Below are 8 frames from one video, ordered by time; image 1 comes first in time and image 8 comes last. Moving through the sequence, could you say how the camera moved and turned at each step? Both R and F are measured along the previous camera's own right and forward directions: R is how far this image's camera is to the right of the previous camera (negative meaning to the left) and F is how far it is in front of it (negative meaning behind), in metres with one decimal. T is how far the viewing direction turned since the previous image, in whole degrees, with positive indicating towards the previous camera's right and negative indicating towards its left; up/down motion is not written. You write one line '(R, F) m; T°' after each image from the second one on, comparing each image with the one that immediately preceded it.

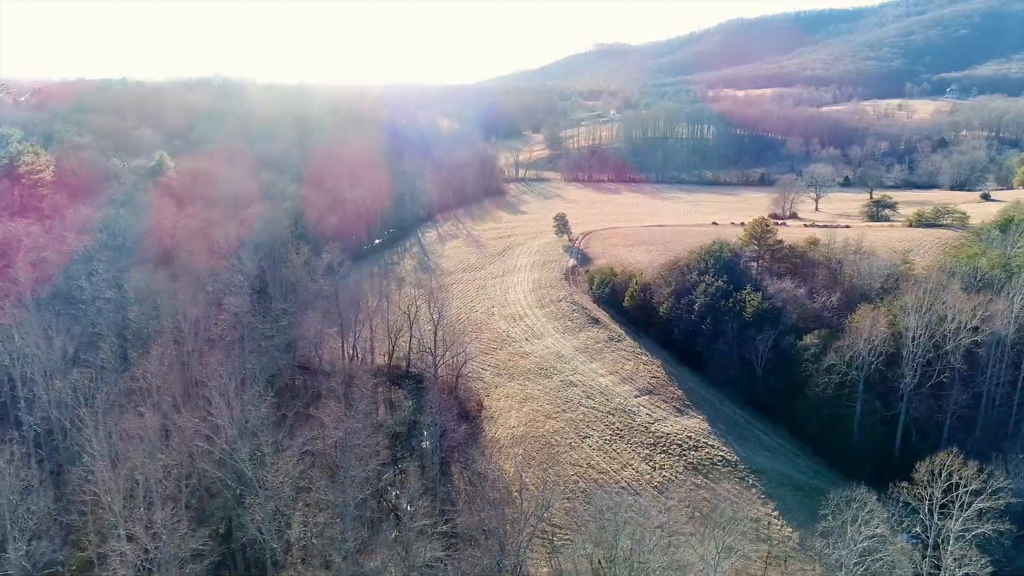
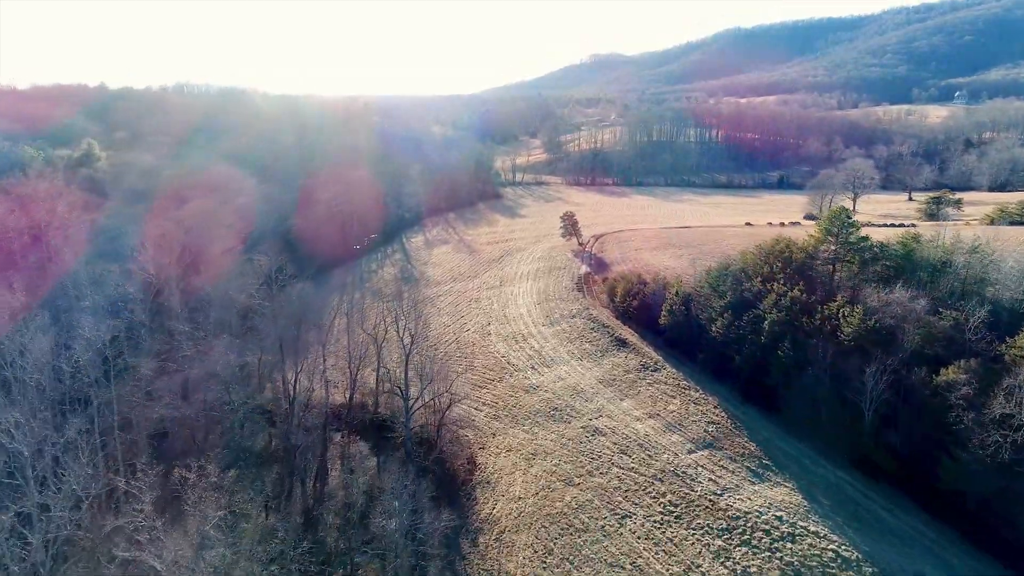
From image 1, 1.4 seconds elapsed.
(-0.3, +10.1) m; 0°
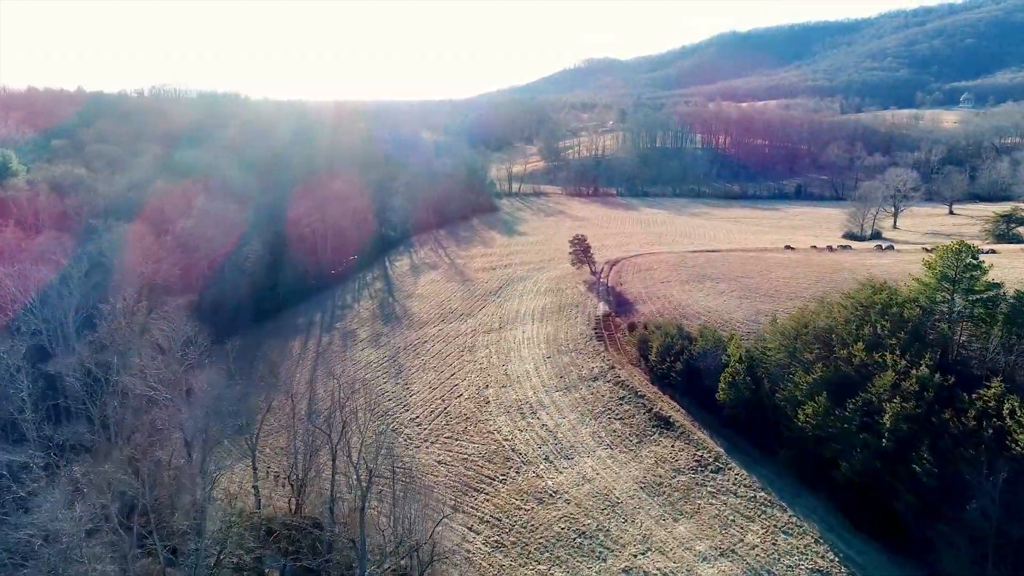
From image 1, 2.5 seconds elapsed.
(-0.4, +8.5) m; 0°
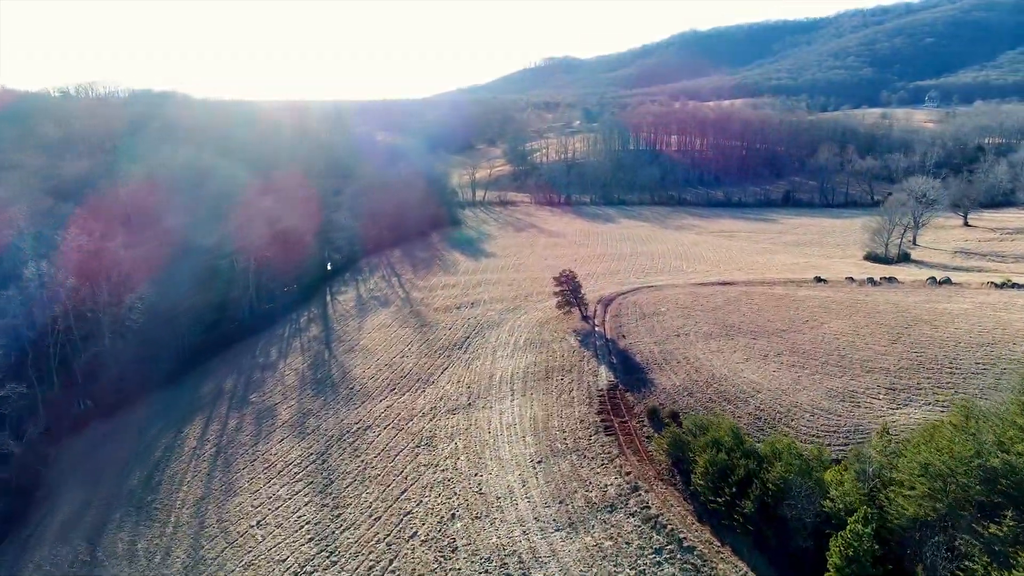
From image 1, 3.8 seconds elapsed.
(-0.3, +9.7) m; +3°
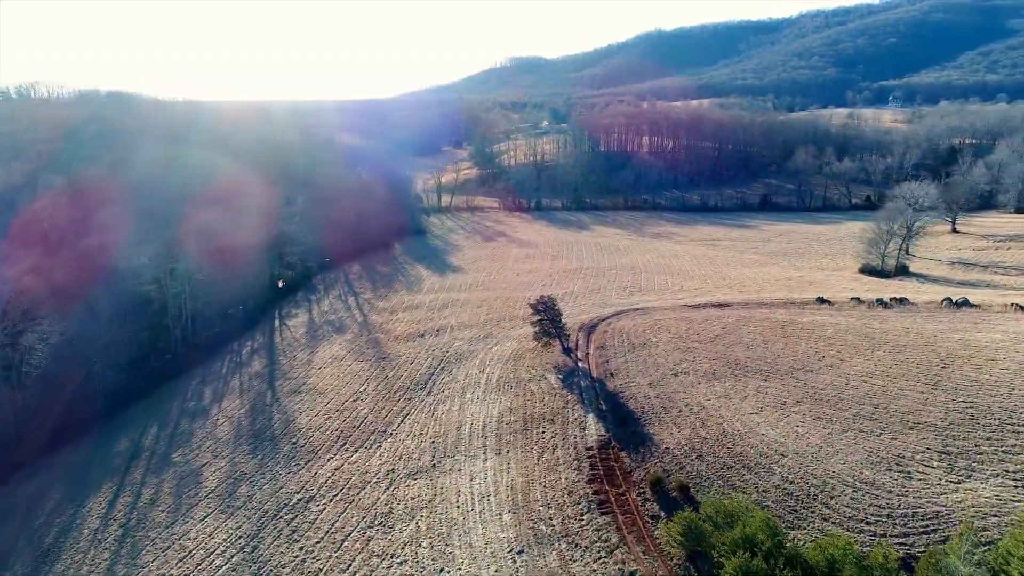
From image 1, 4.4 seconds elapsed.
(-0.1, +4.6) m; +2°
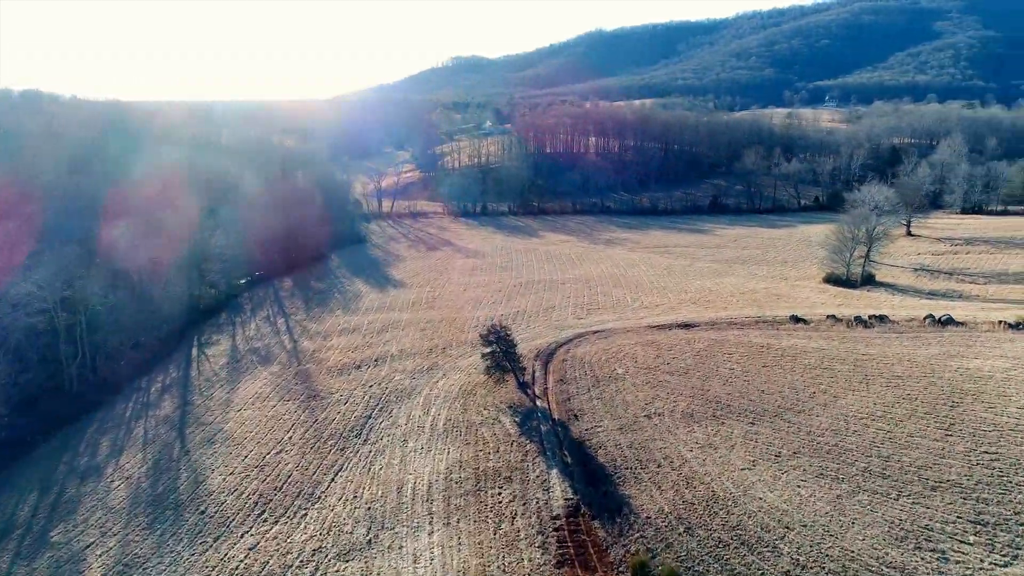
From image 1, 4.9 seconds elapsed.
(0.0, +3.8) m; +4°
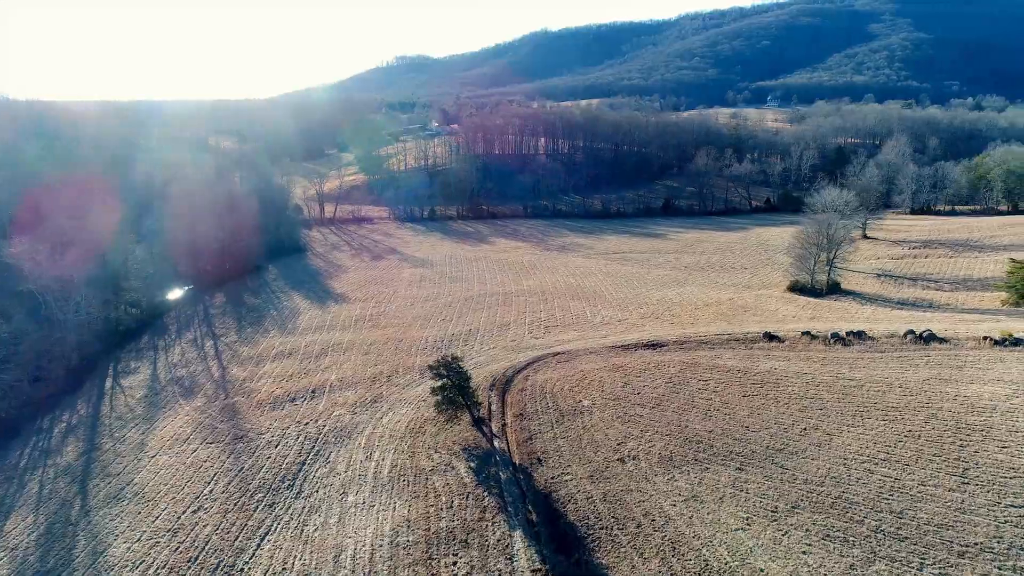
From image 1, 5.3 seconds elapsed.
(-0.1, +3.0) m; +4°
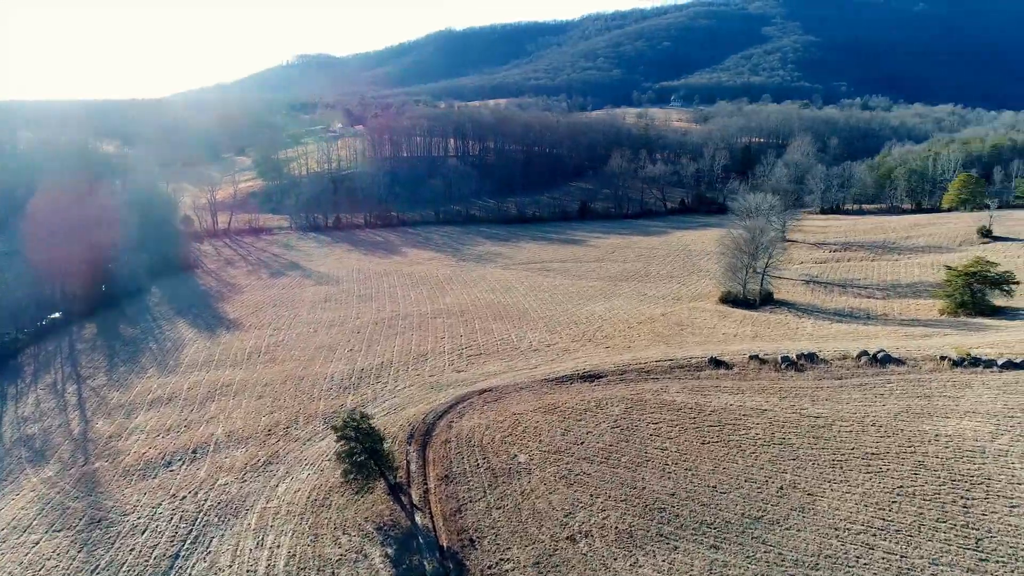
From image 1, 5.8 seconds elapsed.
(-0.2, +3.9) m; +7°
